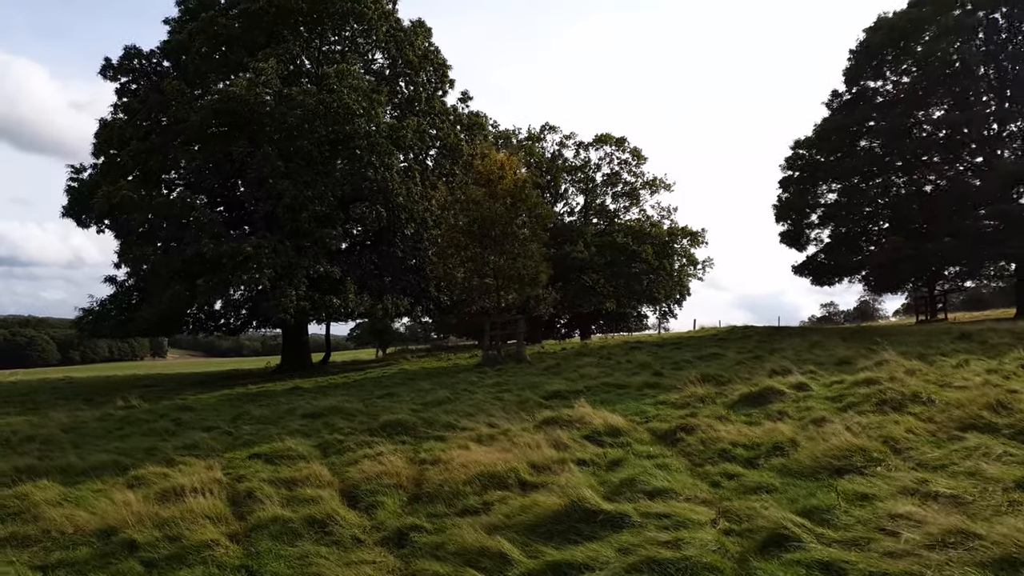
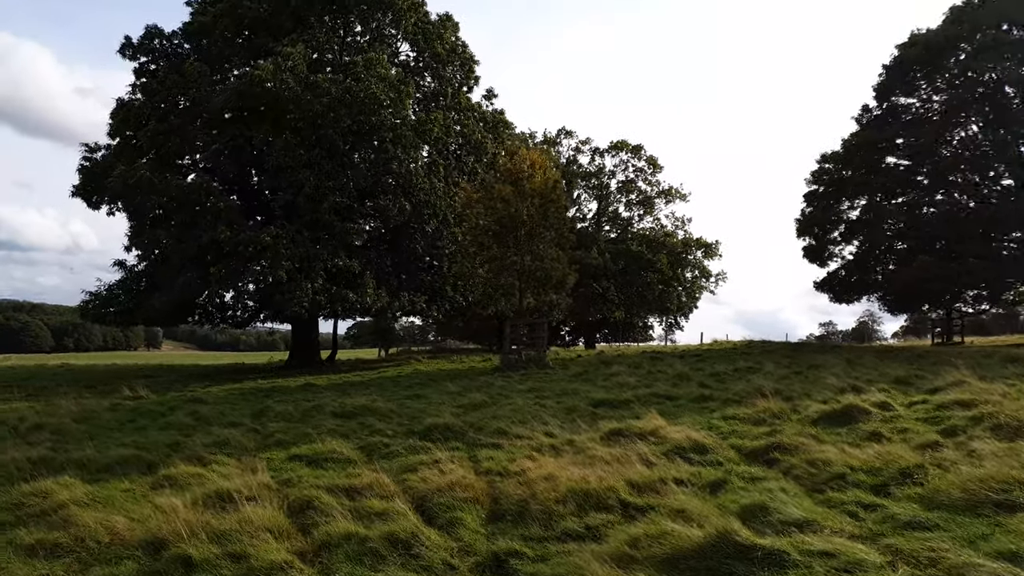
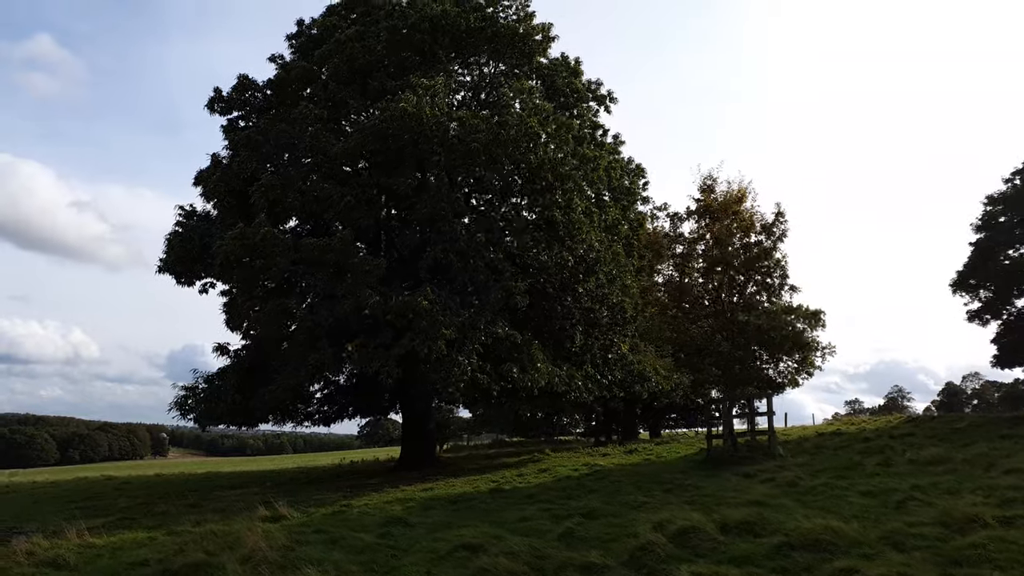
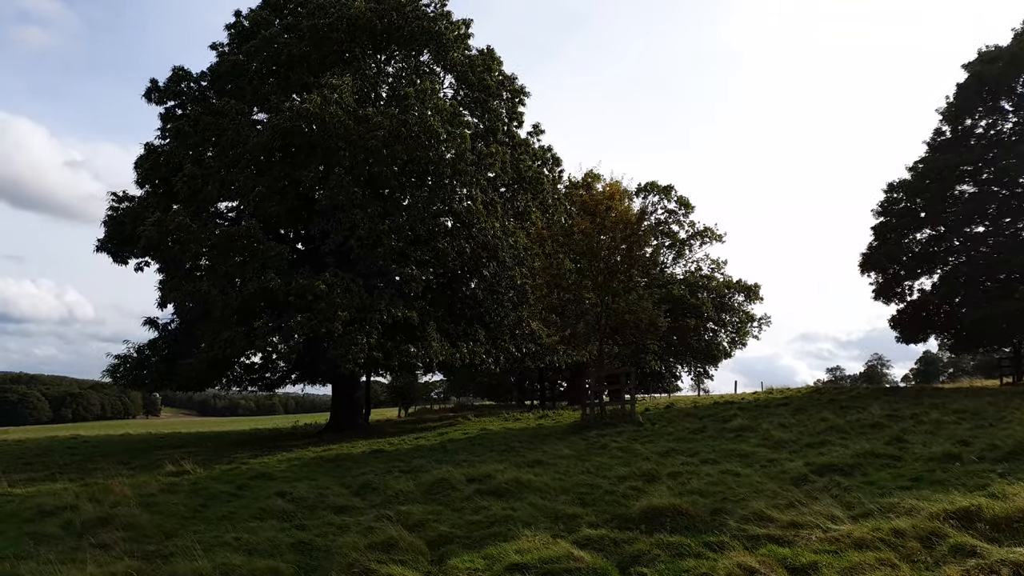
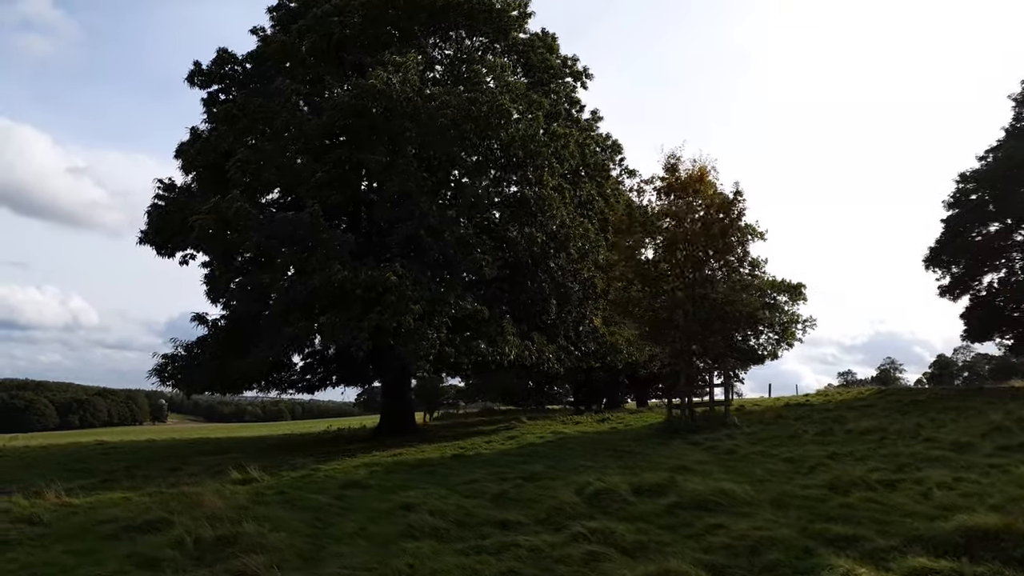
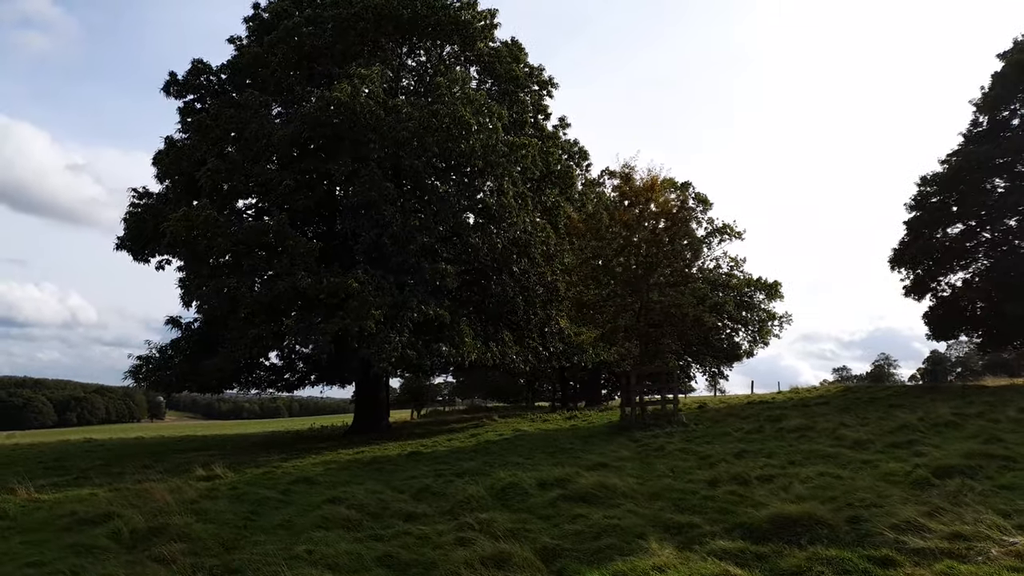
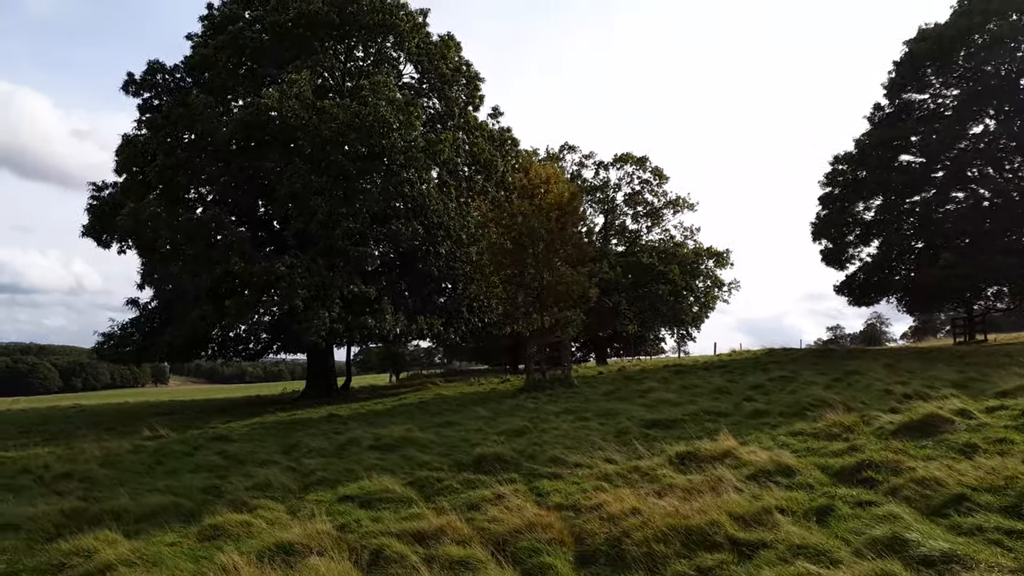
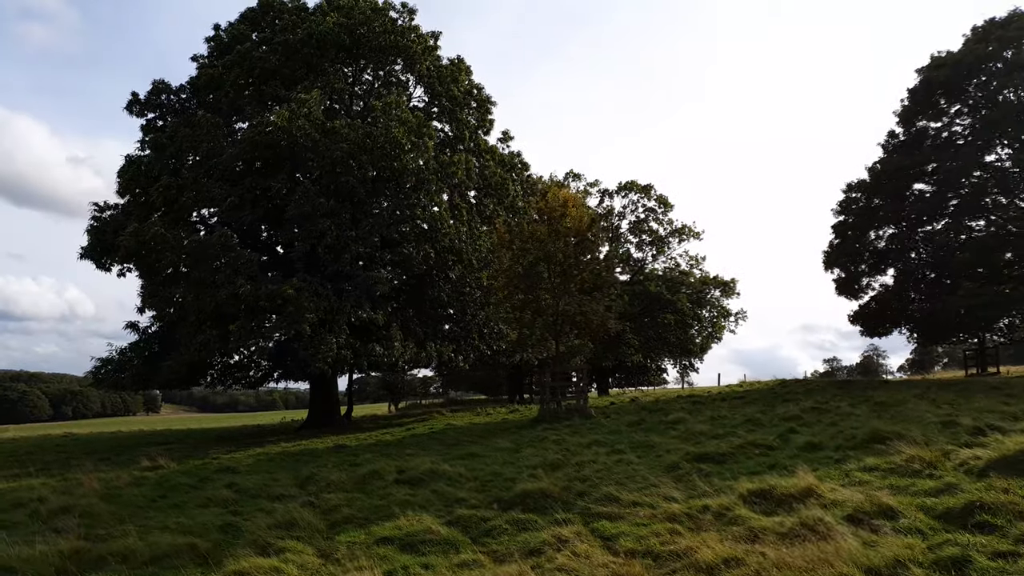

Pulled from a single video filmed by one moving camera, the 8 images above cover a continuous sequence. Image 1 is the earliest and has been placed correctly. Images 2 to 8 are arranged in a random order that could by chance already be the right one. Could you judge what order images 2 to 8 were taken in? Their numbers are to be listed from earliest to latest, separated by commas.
2, 7, 8, 4, 6, 5, 3
